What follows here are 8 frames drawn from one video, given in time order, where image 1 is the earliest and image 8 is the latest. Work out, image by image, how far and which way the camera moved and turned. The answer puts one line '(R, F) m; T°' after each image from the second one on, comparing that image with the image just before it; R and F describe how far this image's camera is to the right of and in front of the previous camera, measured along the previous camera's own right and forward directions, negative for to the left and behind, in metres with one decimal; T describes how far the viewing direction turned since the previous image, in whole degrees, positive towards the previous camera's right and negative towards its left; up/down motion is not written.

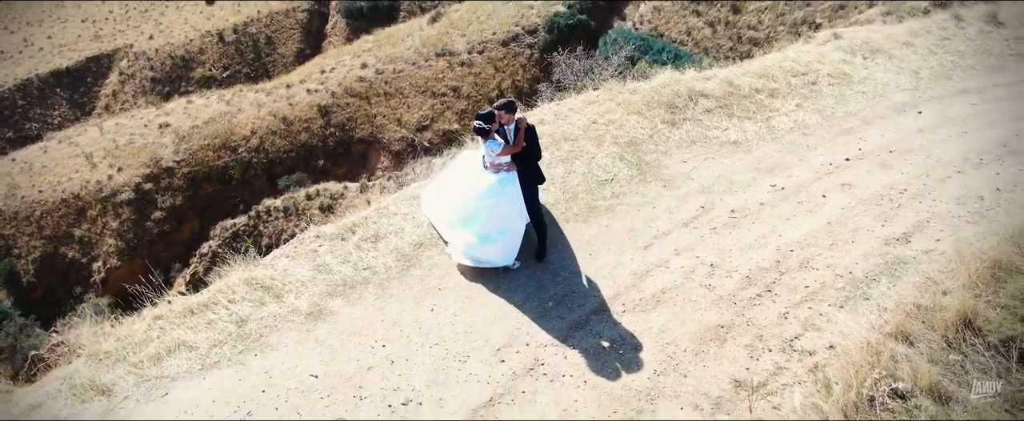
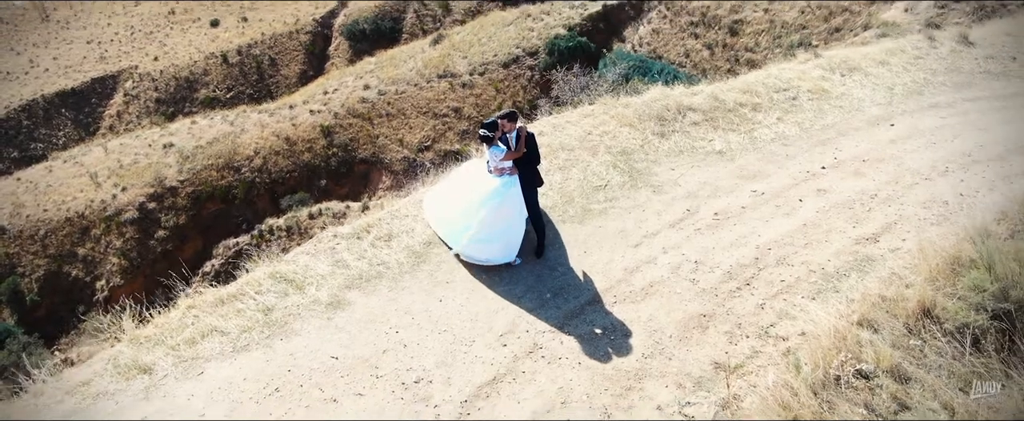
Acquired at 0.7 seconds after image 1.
(0.0, -0.7) m; 0°
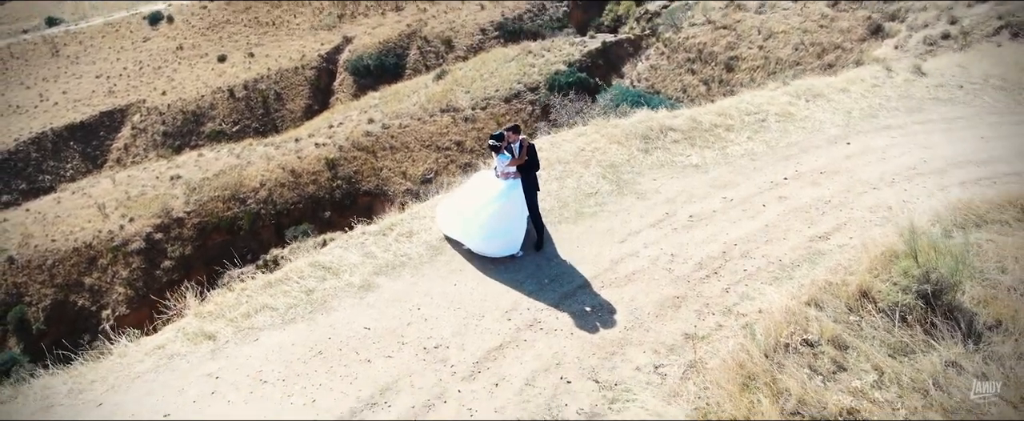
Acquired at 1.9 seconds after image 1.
(0.0, -1.3) m; 0°
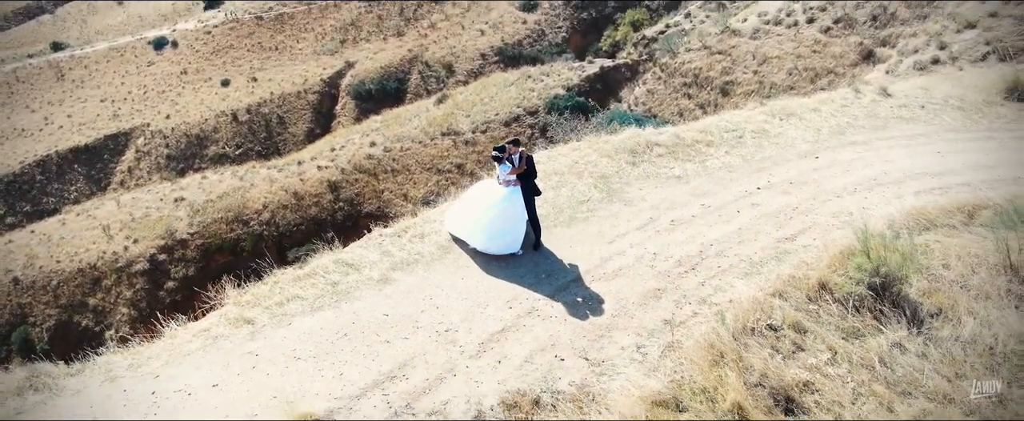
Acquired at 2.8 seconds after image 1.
(0.0, -1.1) m; 0°
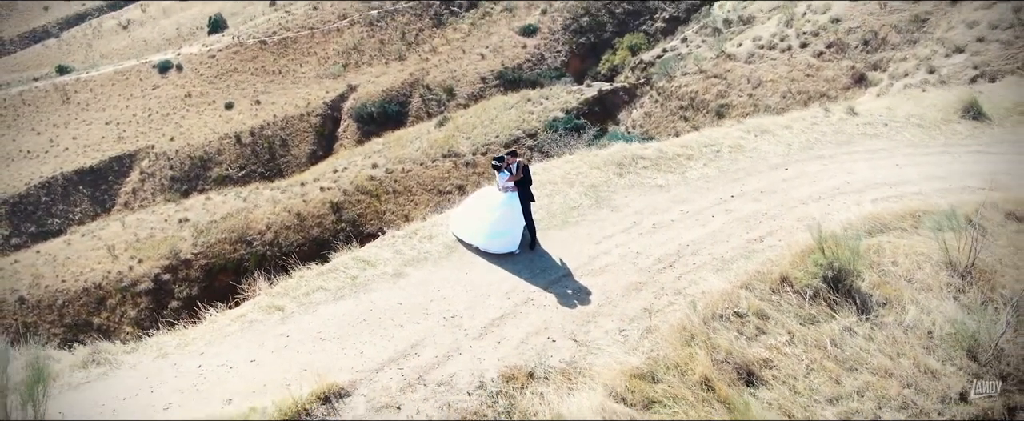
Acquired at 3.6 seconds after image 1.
(0.0, -1.3) m; 0°
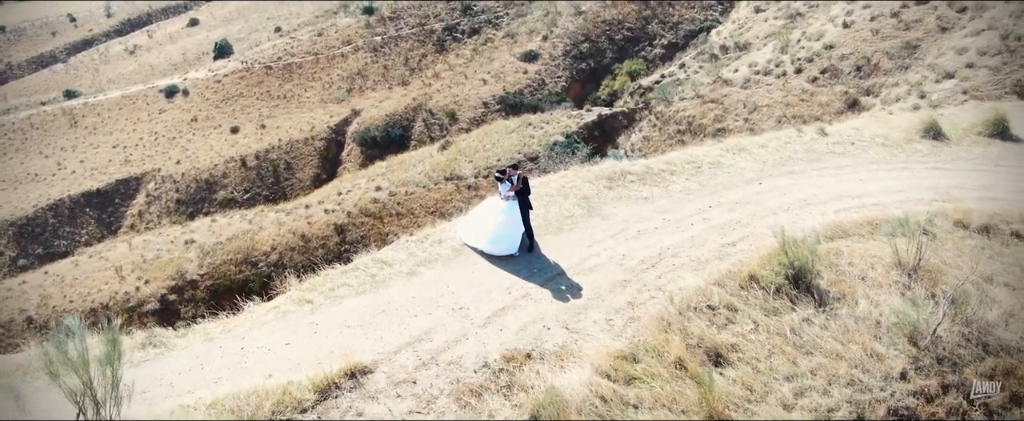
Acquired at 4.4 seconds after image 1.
(0.0, -1.4) m; 0°
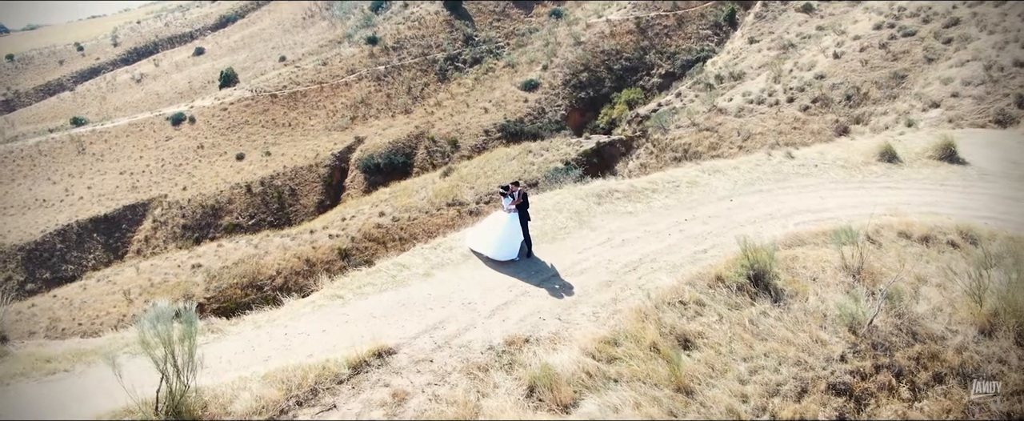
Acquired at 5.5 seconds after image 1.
(0.0, -2.0) m; 0°
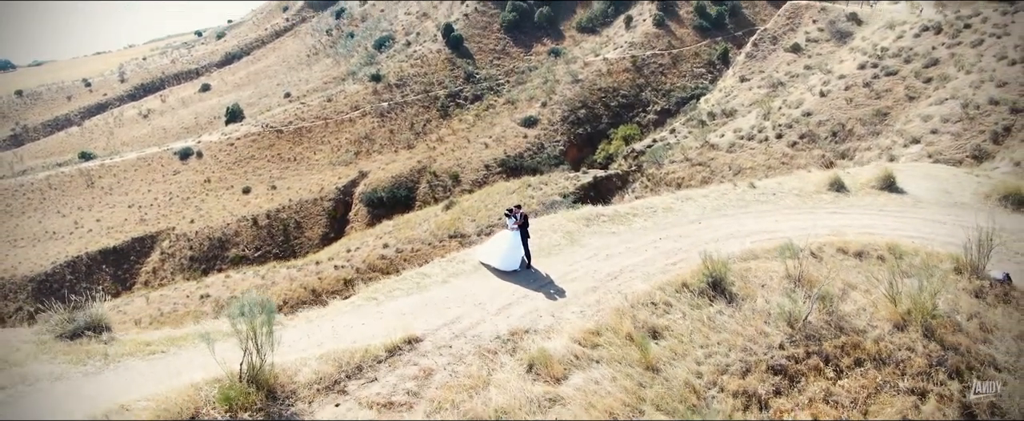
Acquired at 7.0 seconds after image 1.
(-0.1, -3.1) m; 0°
